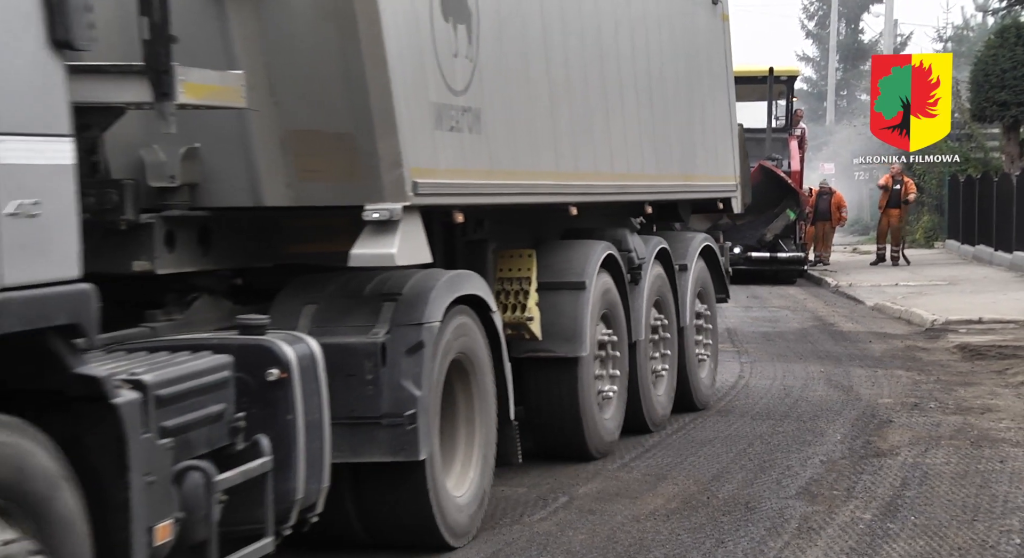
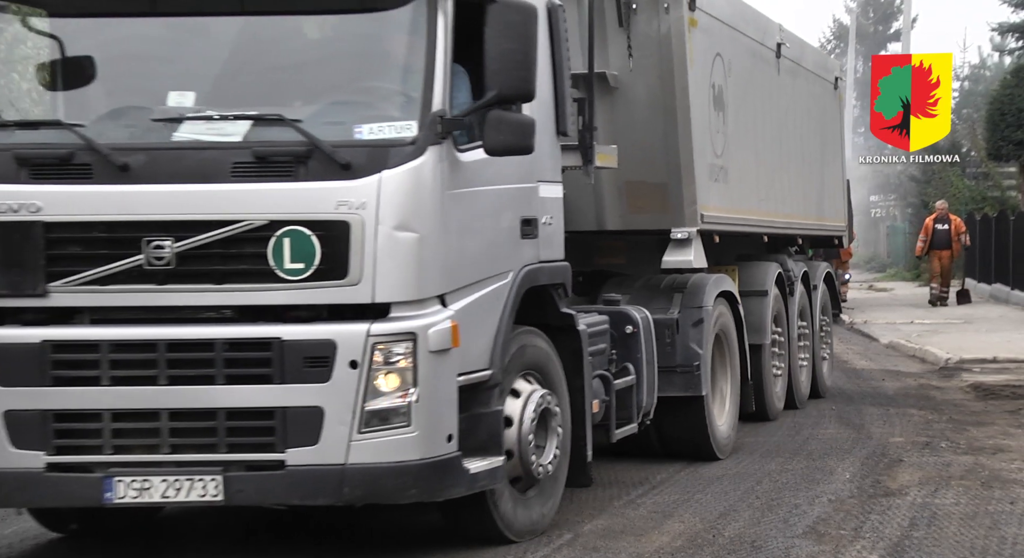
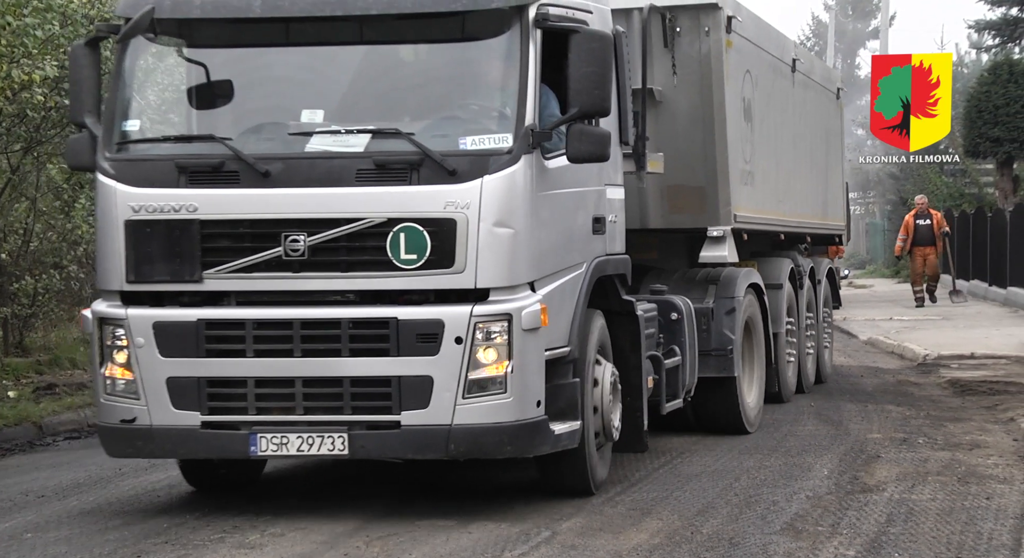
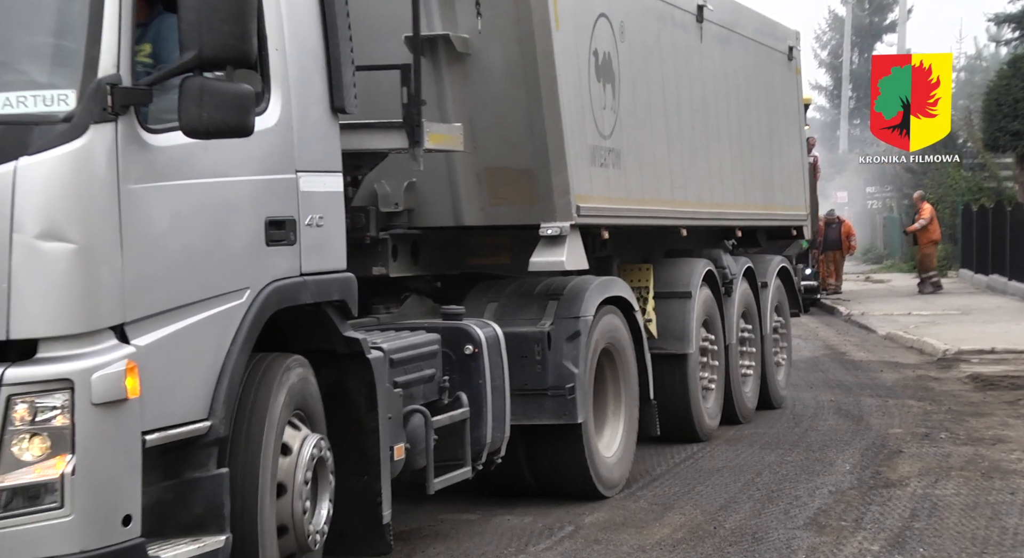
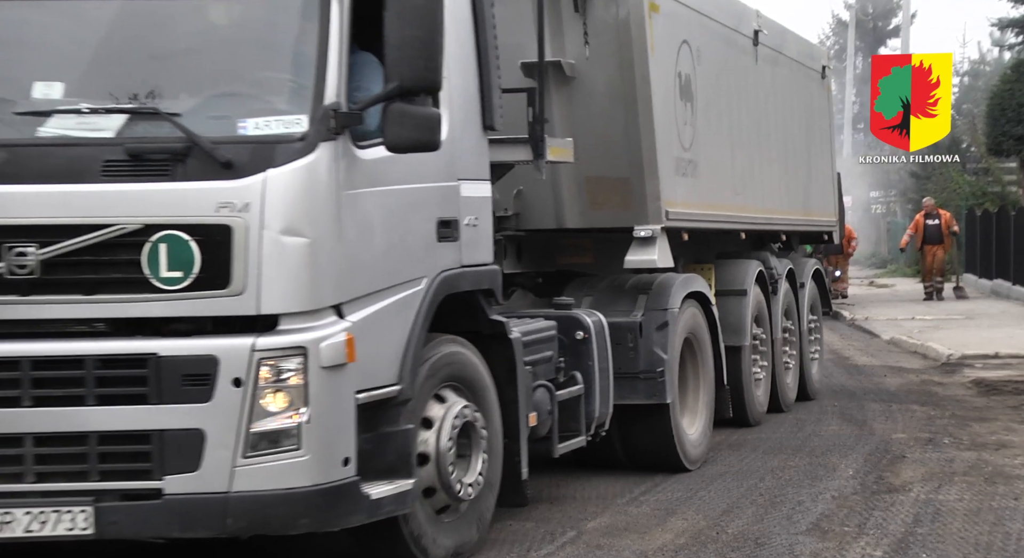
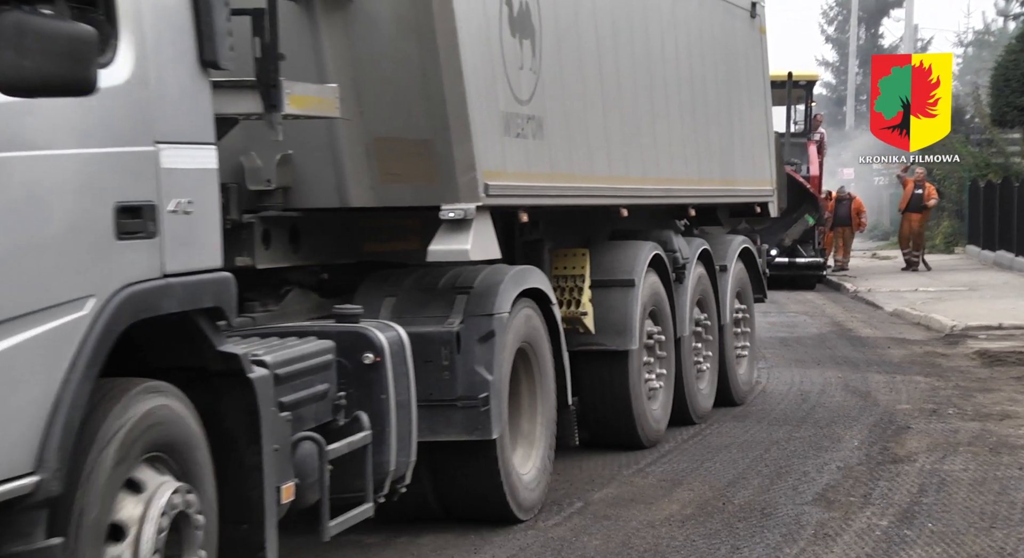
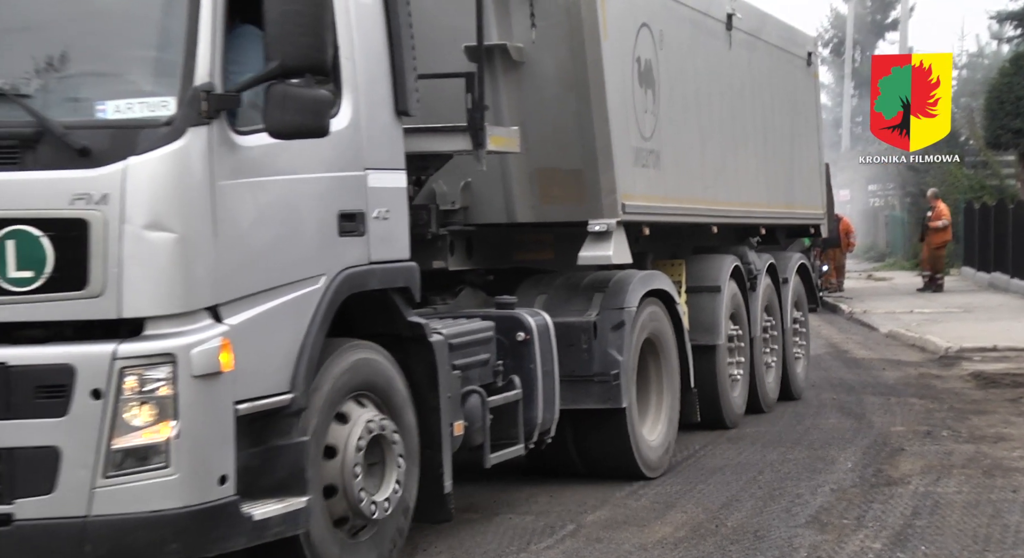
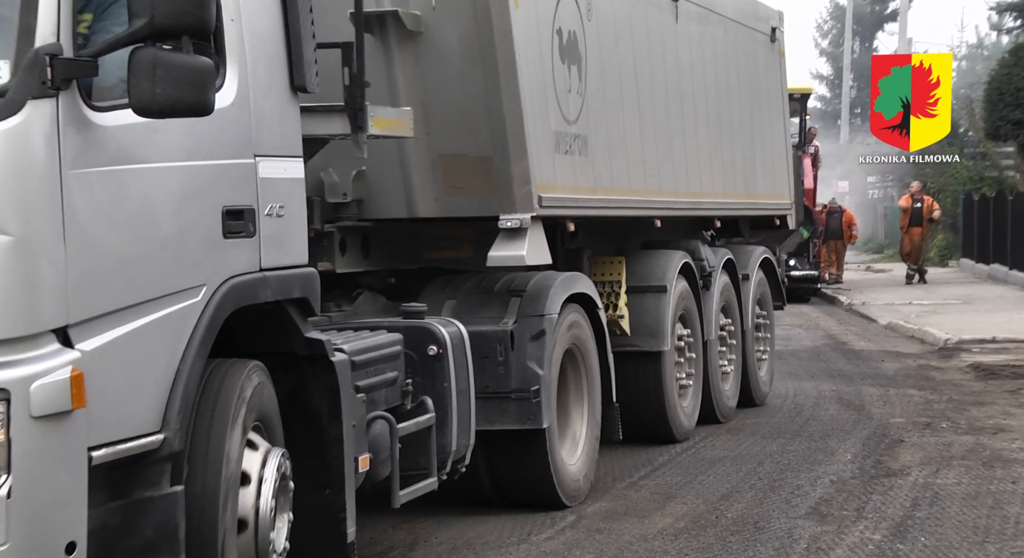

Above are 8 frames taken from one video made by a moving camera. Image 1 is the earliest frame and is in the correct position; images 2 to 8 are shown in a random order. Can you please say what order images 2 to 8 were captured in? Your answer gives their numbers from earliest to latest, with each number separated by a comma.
6, 8, 4, 7, 5, 2, 3
